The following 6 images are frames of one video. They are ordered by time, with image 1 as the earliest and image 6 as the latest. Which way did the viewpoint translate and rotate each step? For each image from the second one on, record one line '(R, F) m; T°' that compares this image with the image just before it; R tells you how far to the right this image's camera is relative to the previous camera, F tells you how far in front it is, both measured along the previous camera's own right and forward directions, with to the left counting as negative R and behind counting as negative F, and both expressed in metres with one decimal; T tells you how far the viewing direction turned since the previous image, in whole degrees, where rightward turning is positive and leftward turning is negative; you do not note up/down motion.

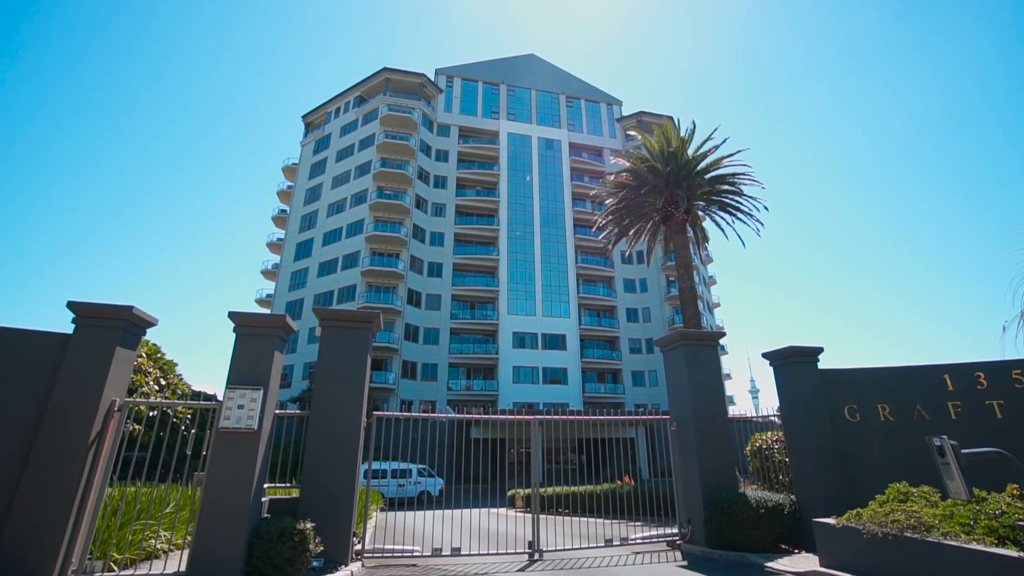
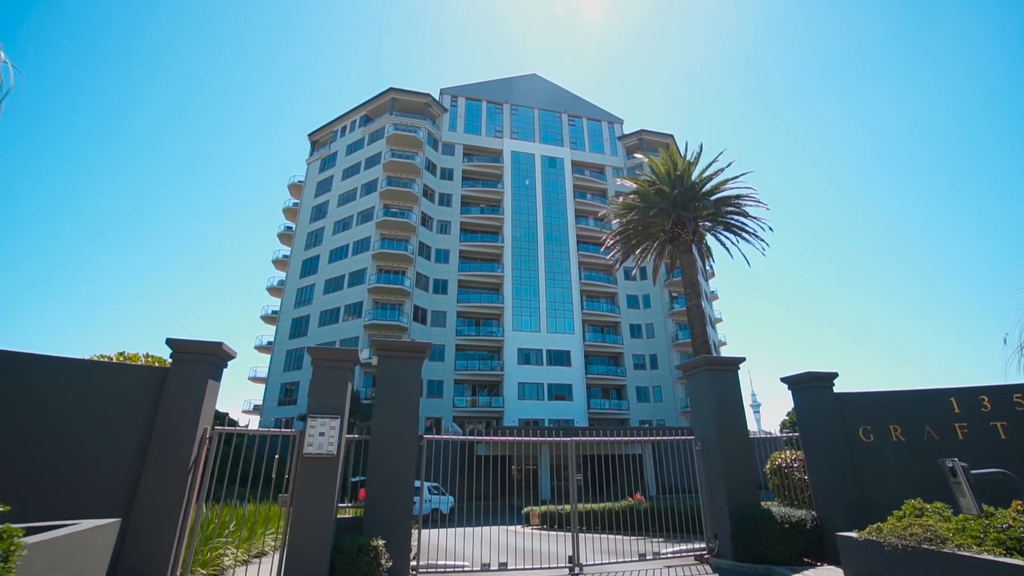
(-0.6, -0.6) m; 0°
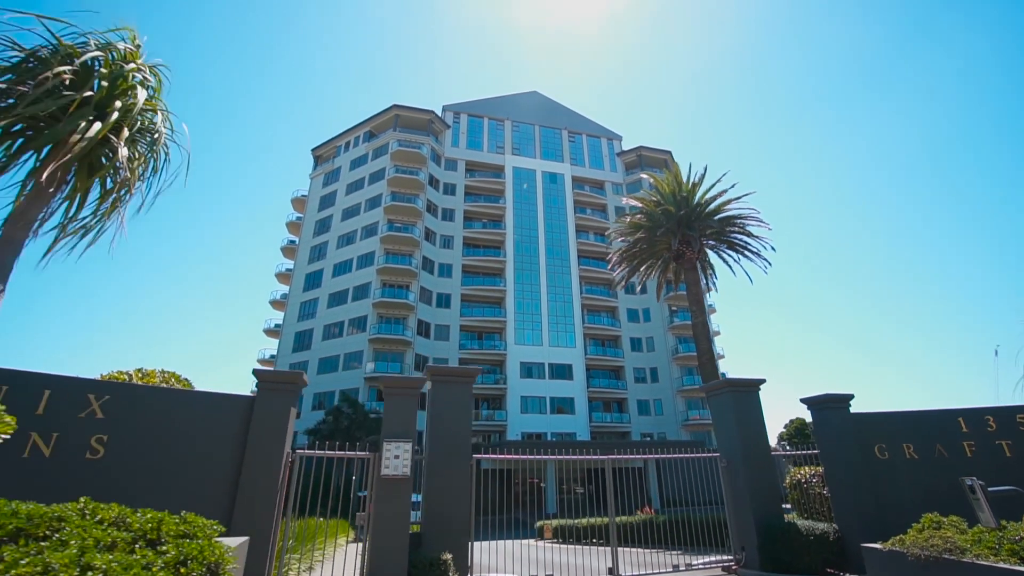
(-0.8, -0.6) m; +1°
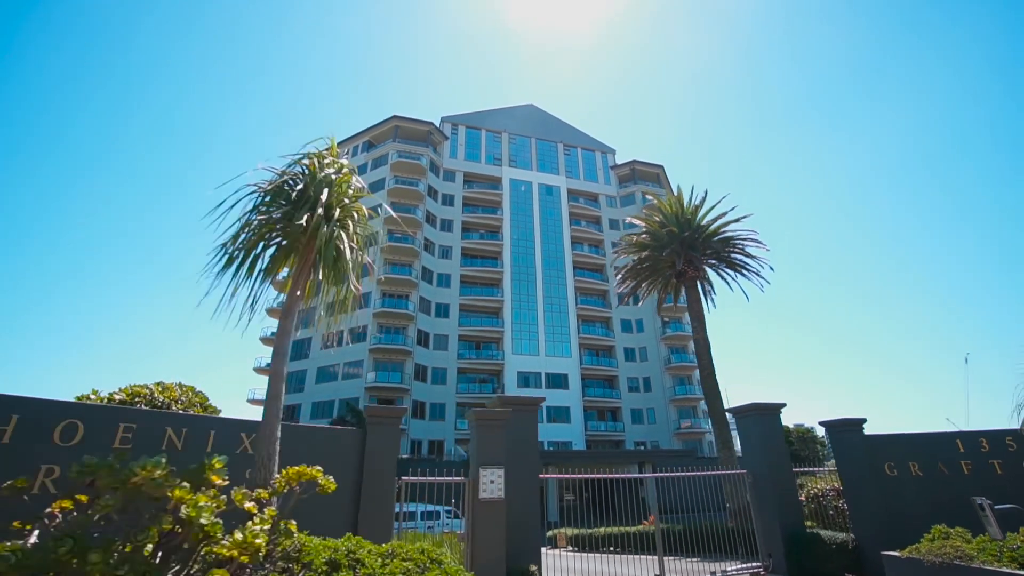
(-1.4, -0.9) m; +2°
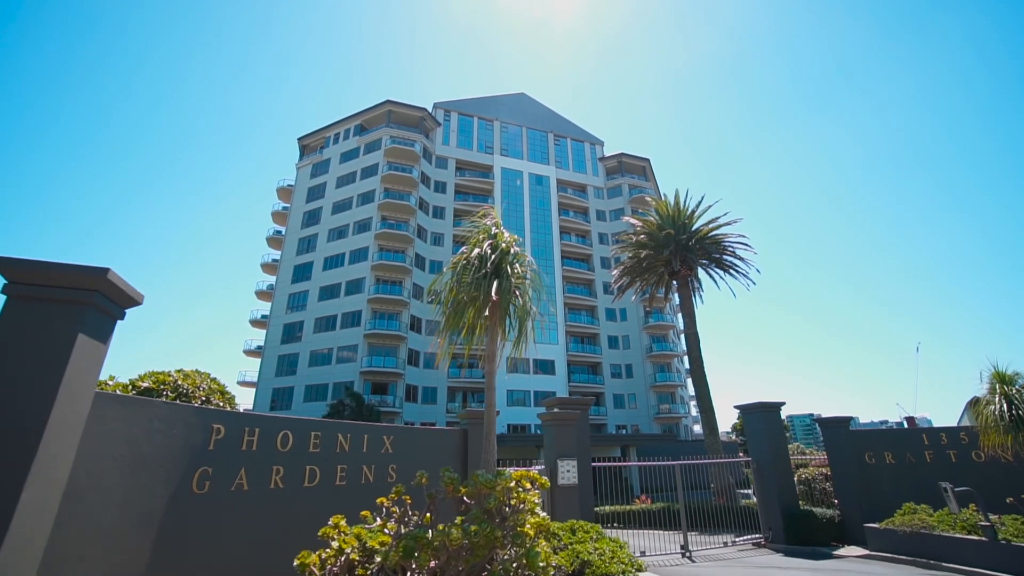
(-1.8, -1.4) m; +3°
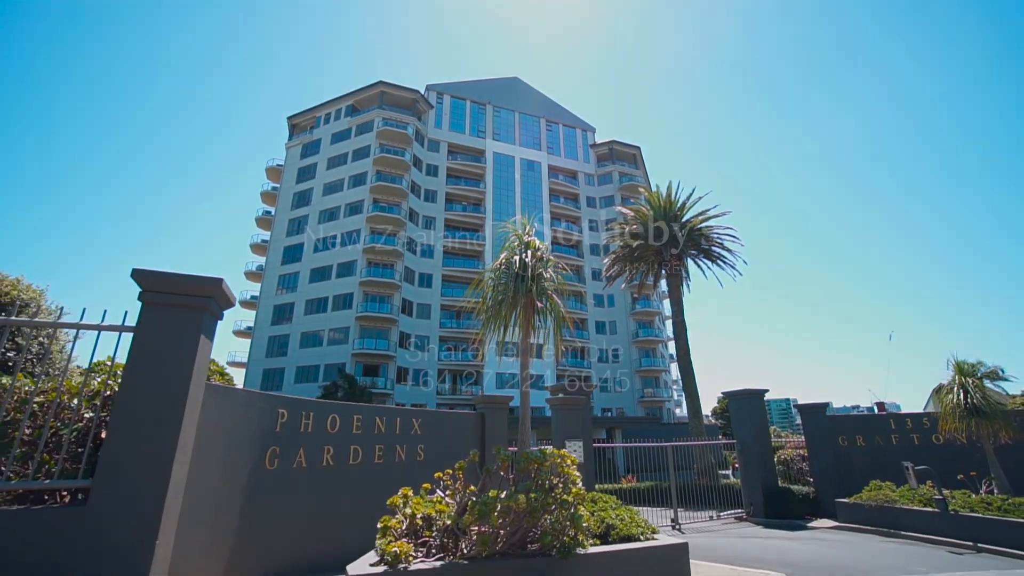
(-0.6, -0.7) m; +2°
